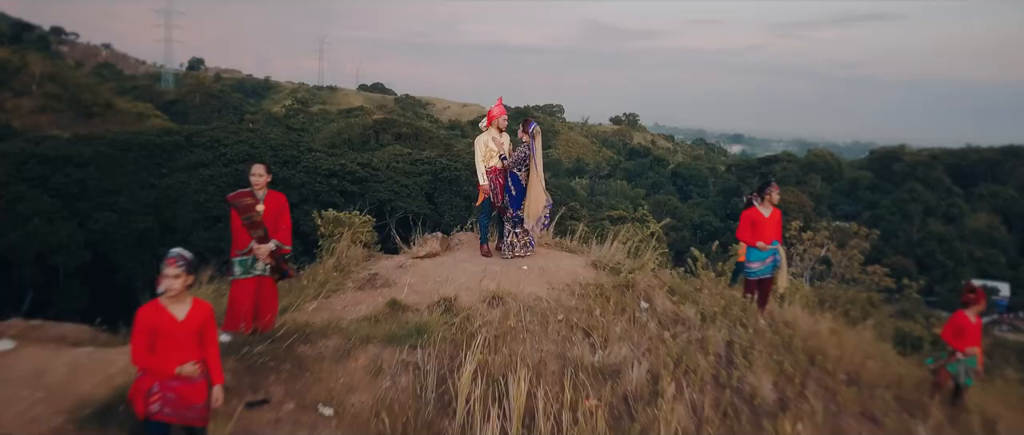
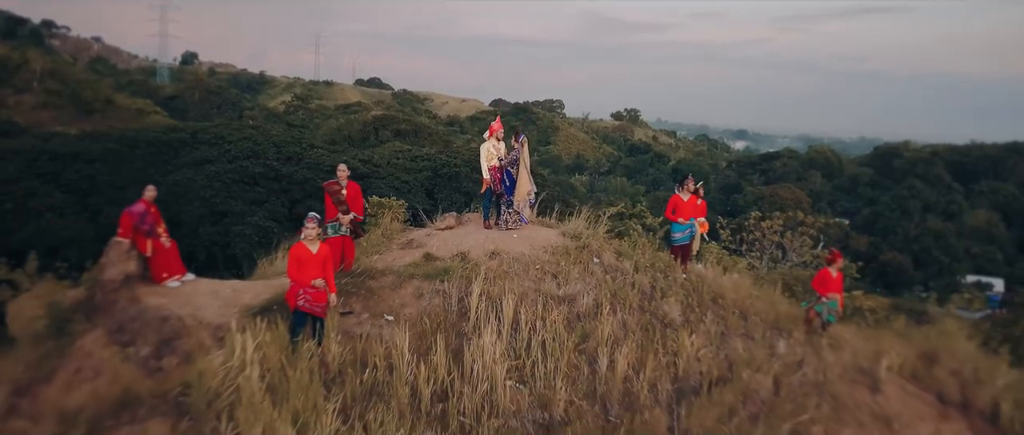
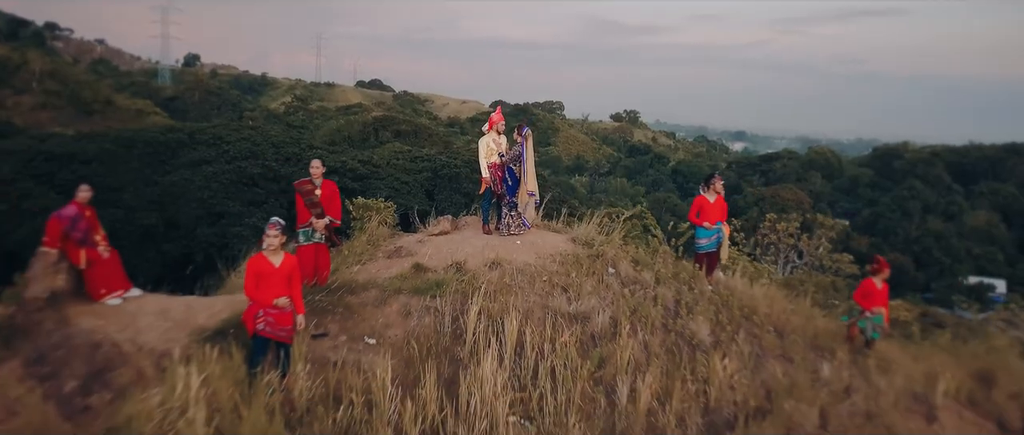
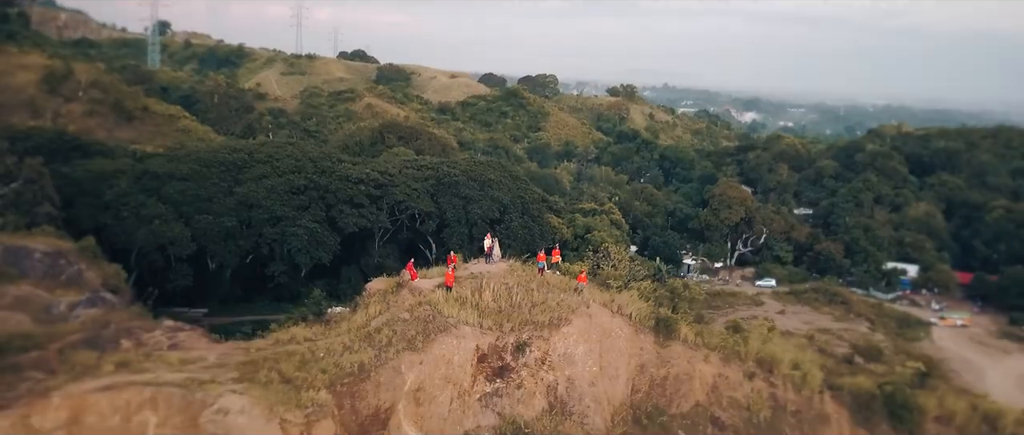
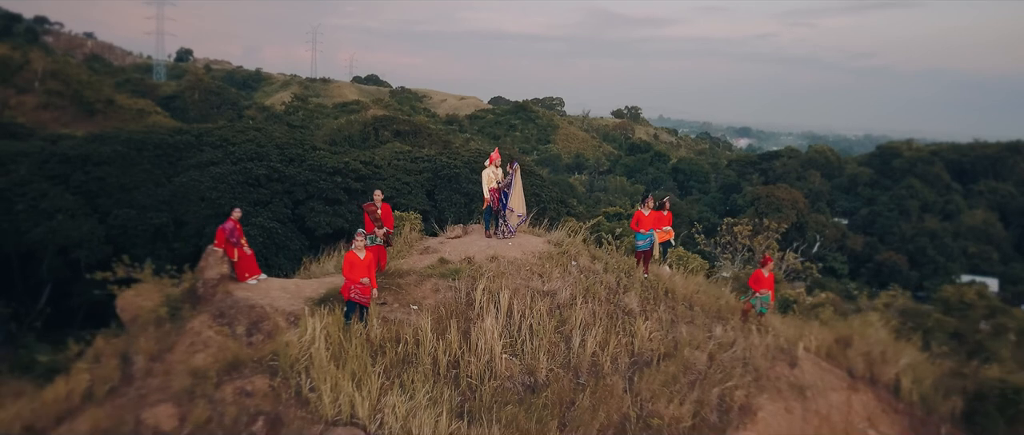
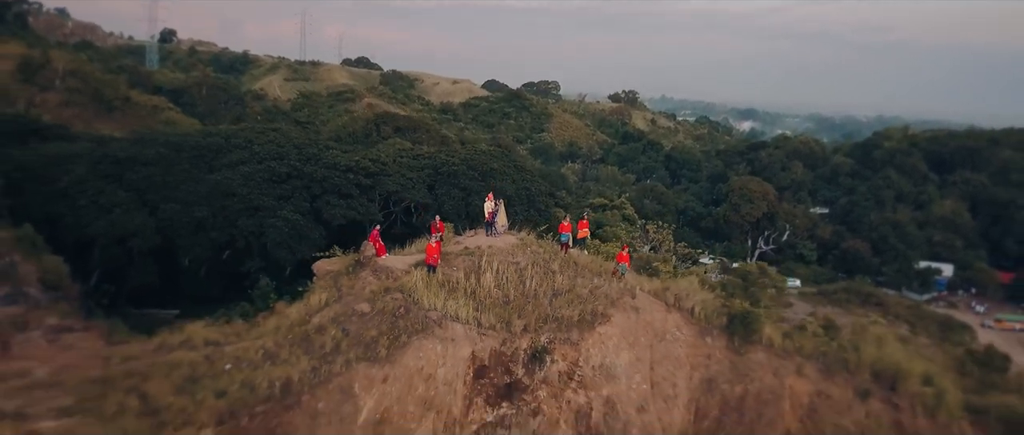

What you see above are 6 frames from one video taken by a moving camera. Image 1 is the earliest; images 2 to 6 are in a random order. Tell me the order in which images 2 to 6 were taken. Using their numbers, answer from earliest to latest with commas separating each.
3, 2, 5, 6, 4
